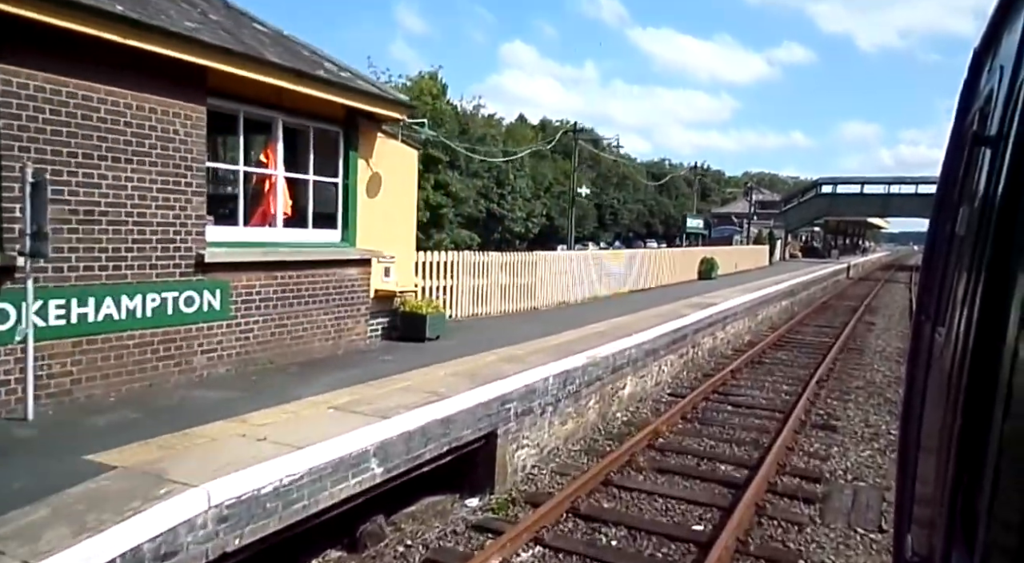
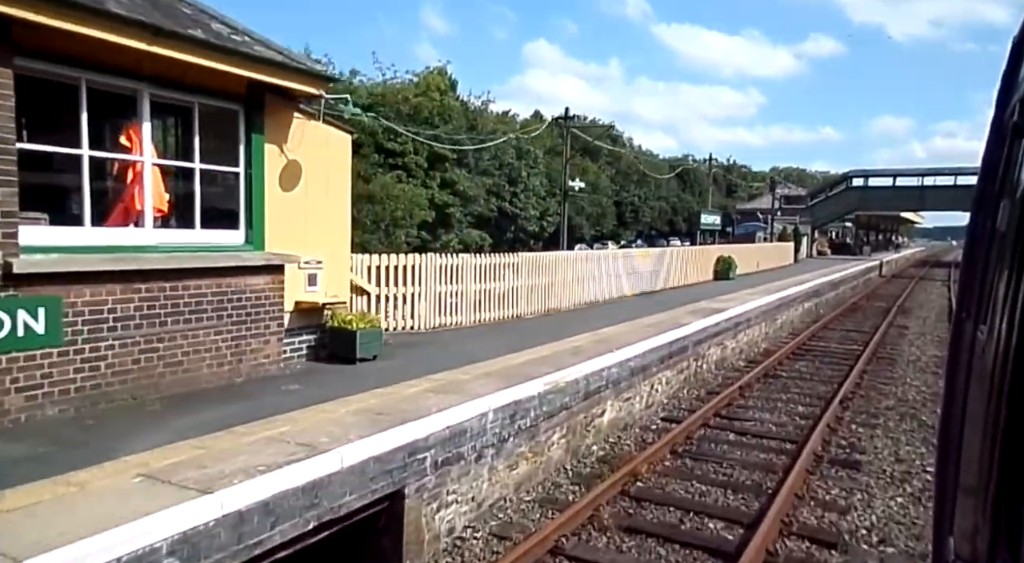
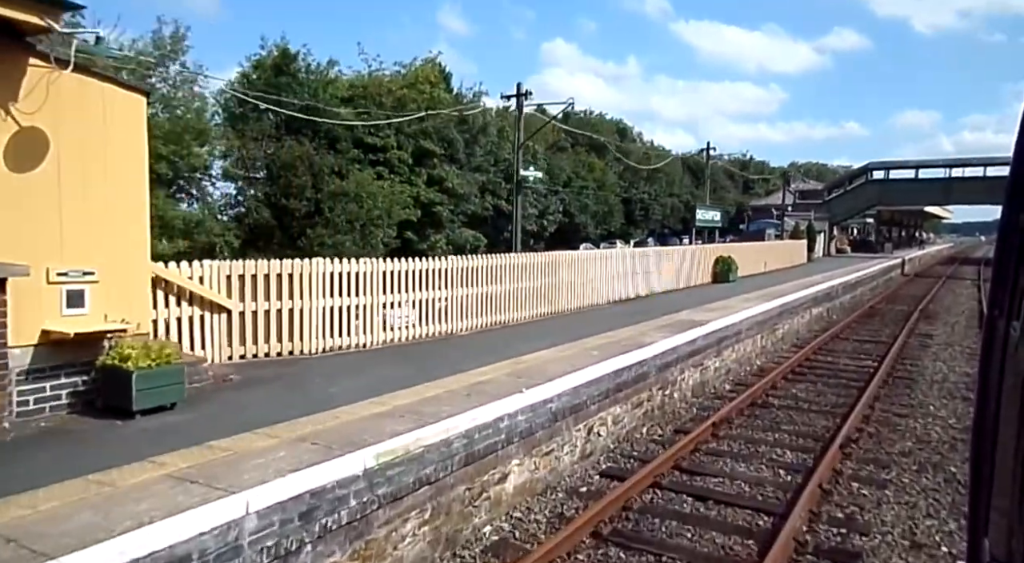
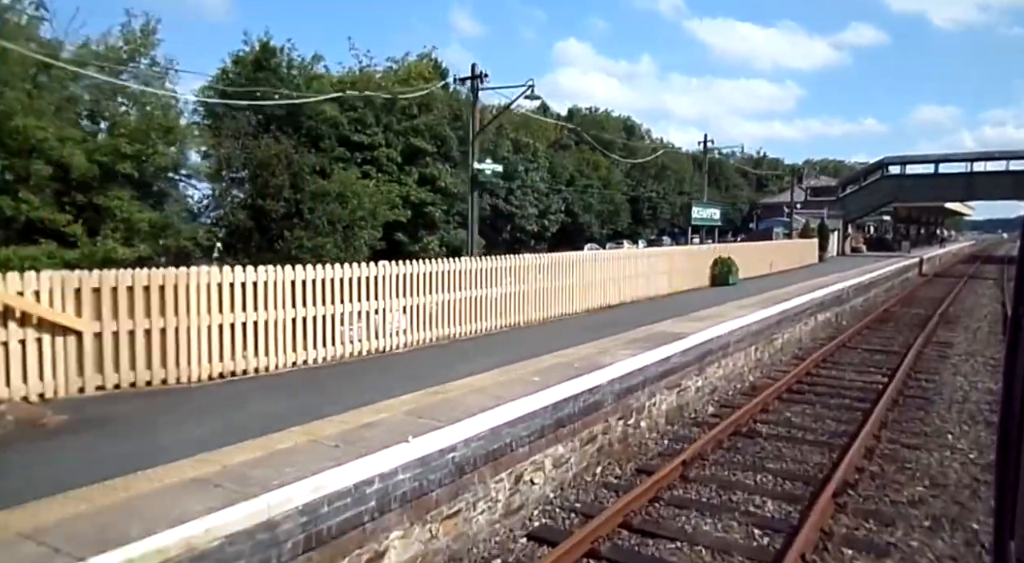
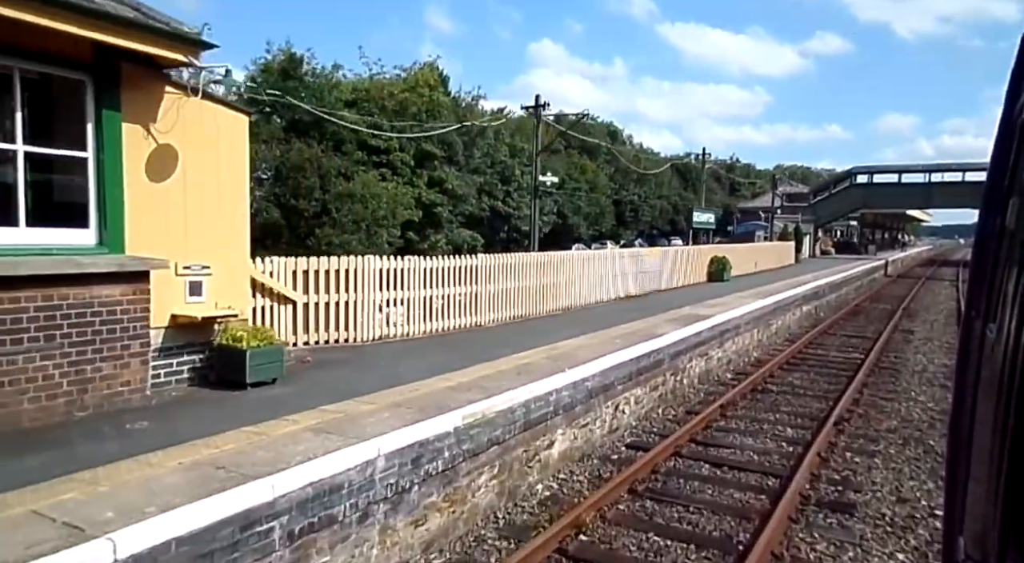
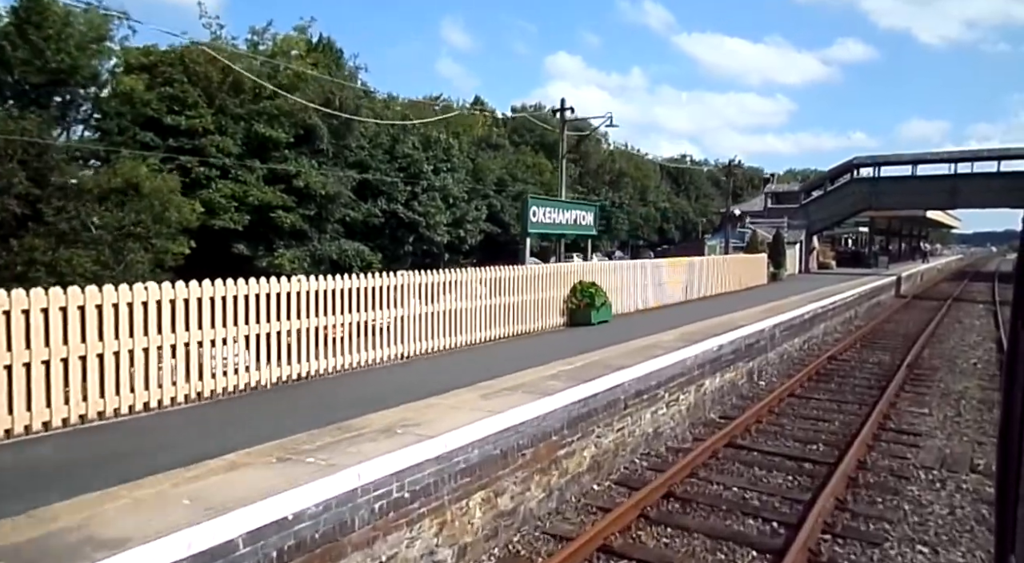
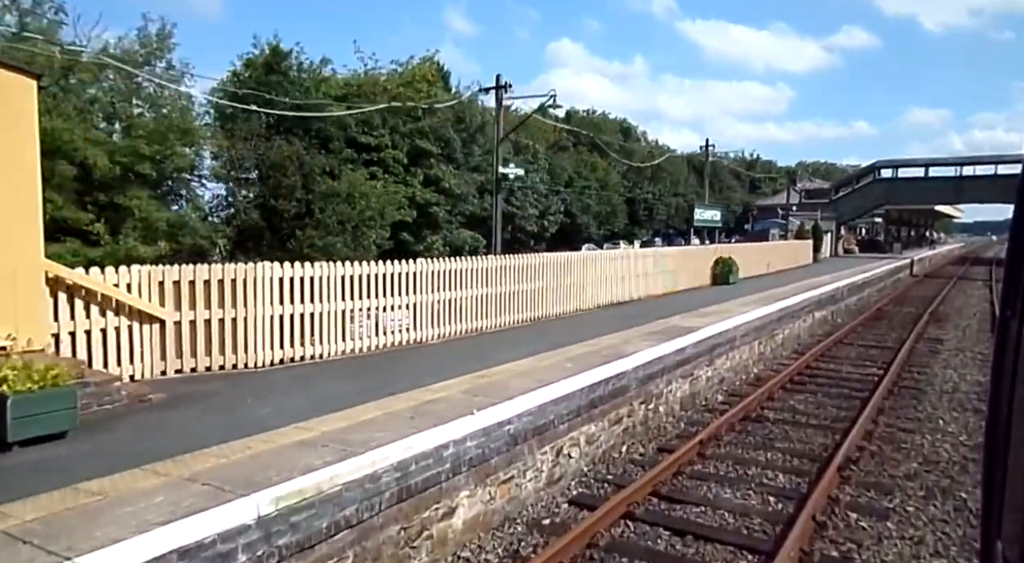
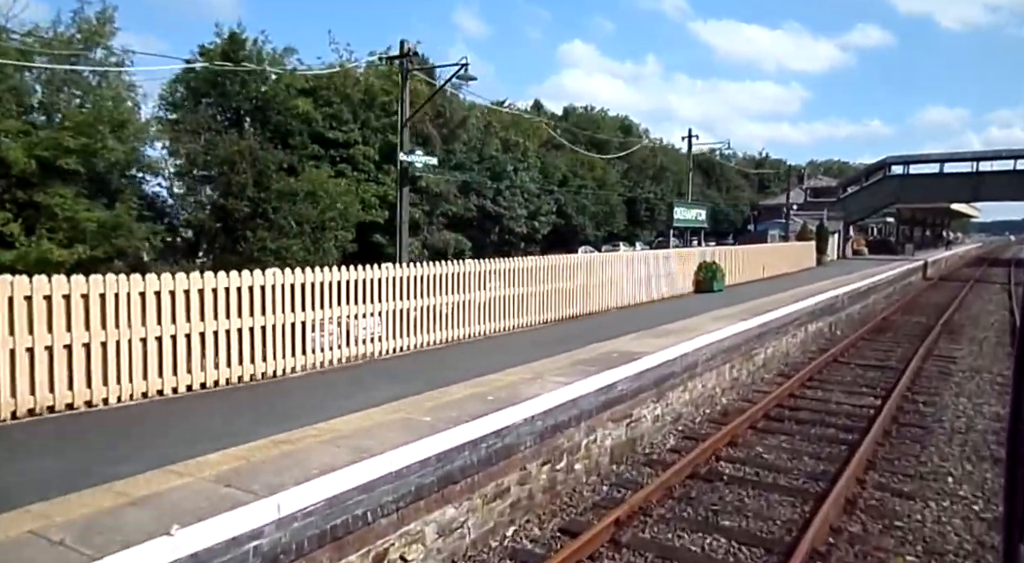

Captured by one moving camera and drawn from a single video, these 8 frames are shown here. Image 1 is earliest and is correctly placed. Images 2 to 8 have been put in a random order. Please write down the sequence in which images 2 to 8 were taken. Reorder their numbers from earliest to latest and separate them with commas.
2, 5, 3, 7, 4, 8, 6
